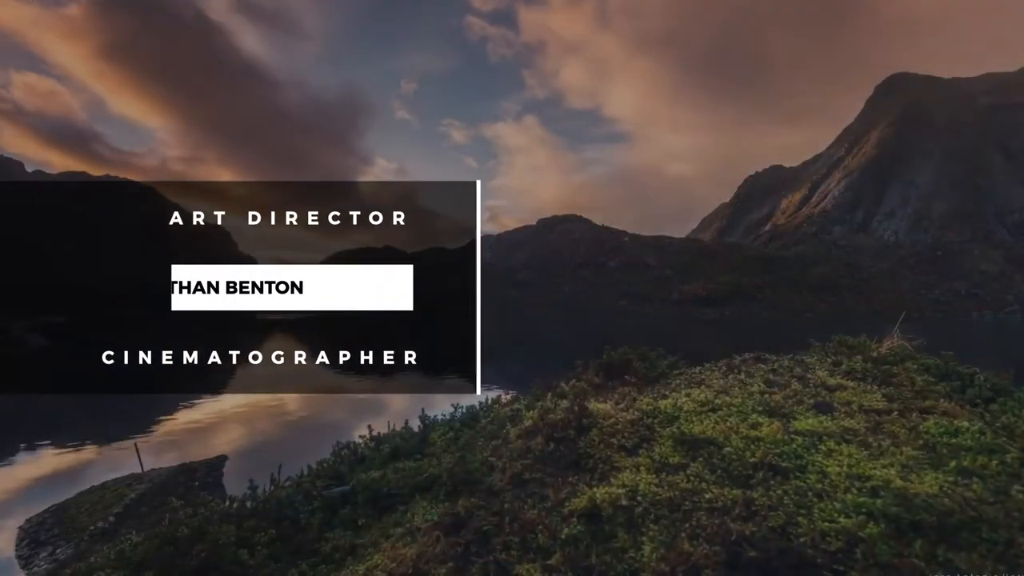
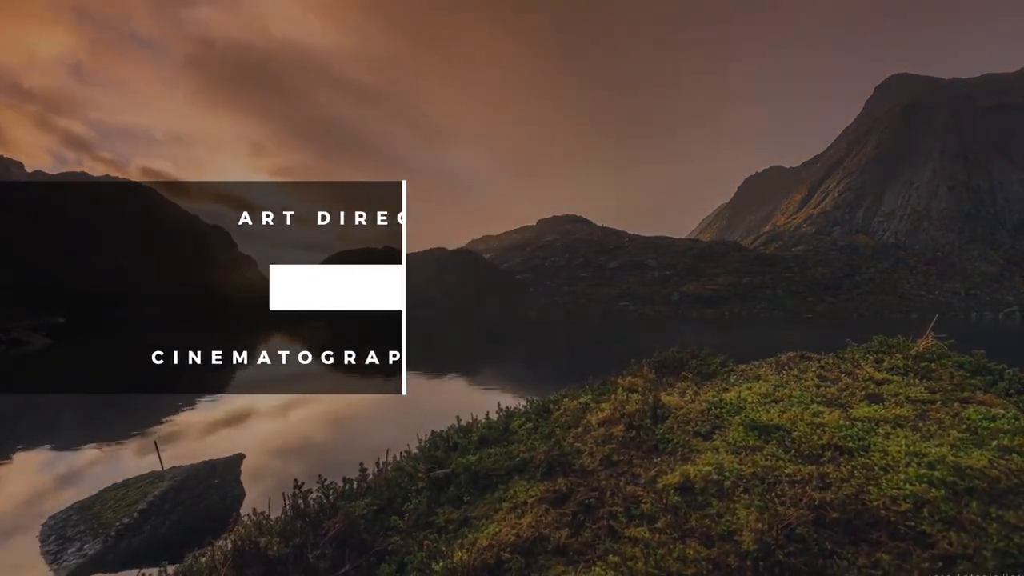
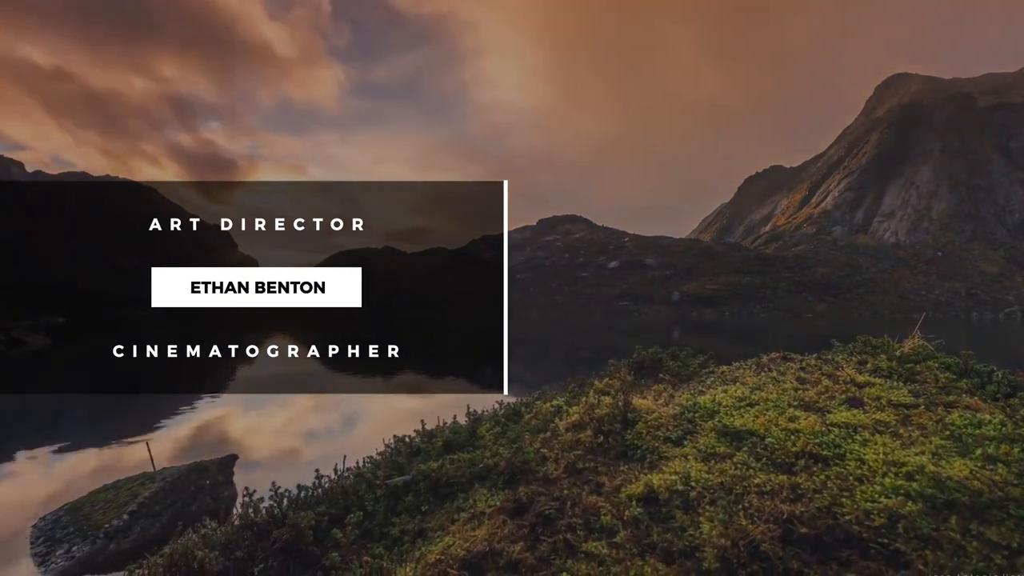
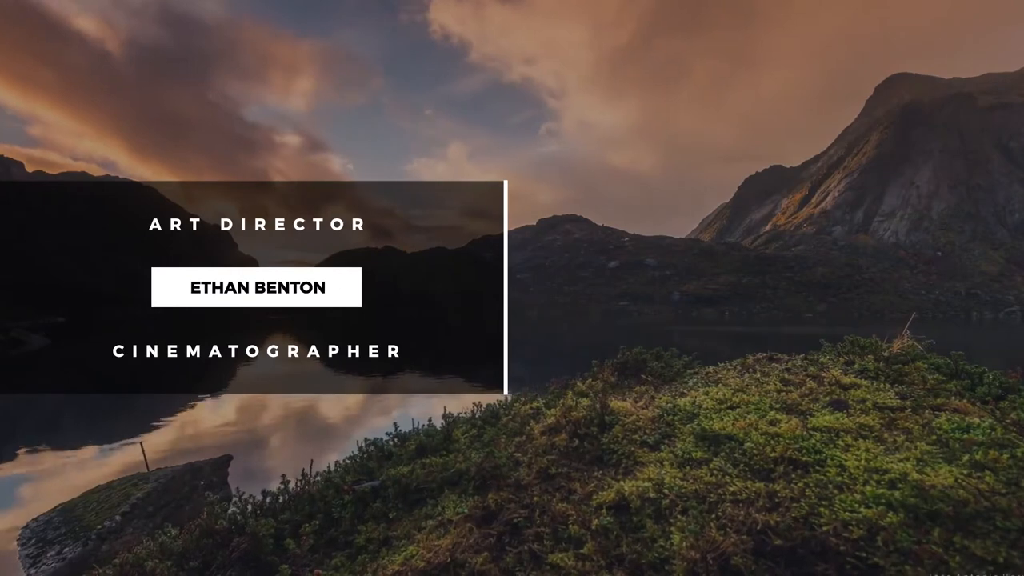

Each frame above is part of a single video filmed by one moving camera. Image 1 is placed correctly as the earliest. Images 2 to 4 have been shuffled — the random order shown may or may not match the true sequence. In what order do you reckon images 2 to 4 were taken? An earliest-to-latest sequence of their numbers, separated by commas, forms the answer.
4, 3, 2
